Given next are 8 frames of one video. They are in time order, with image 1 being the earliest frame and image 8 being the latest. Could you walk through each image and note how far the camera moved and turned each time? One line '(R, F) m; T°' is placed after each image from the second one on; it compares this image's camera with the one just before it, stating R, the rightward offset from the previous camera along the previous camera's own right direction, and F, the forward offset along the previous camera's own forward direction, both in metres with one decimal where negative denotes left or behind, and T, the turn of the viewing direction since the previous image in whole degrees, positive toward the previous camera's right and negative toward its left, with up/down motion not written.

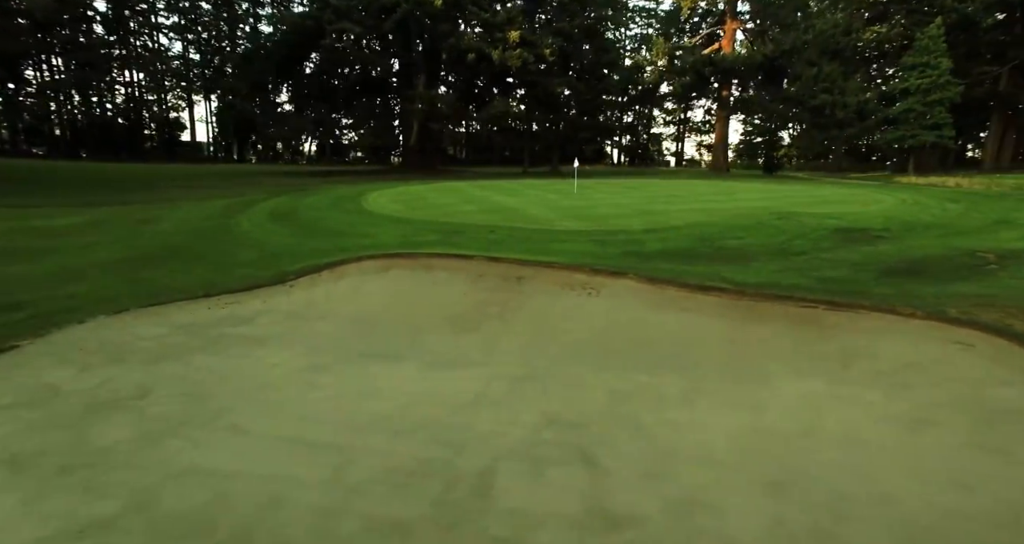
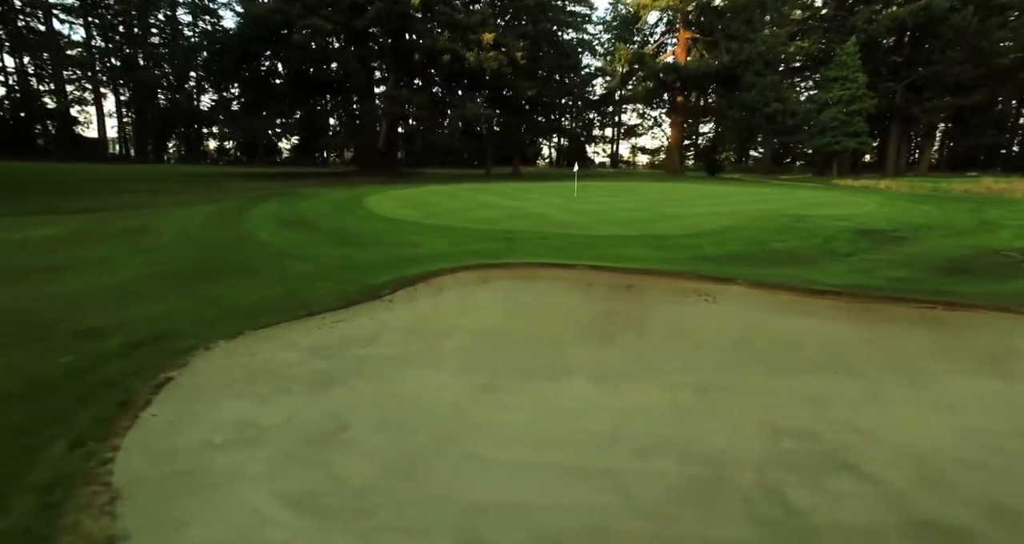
(-2.0, +0.2) m; +8°
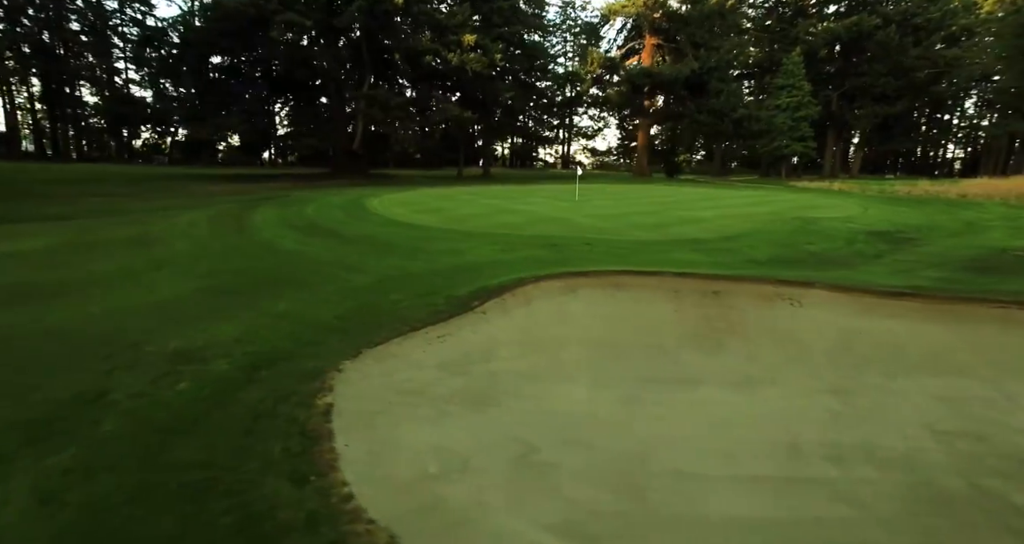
(-1.6, +0.1) m; +6°
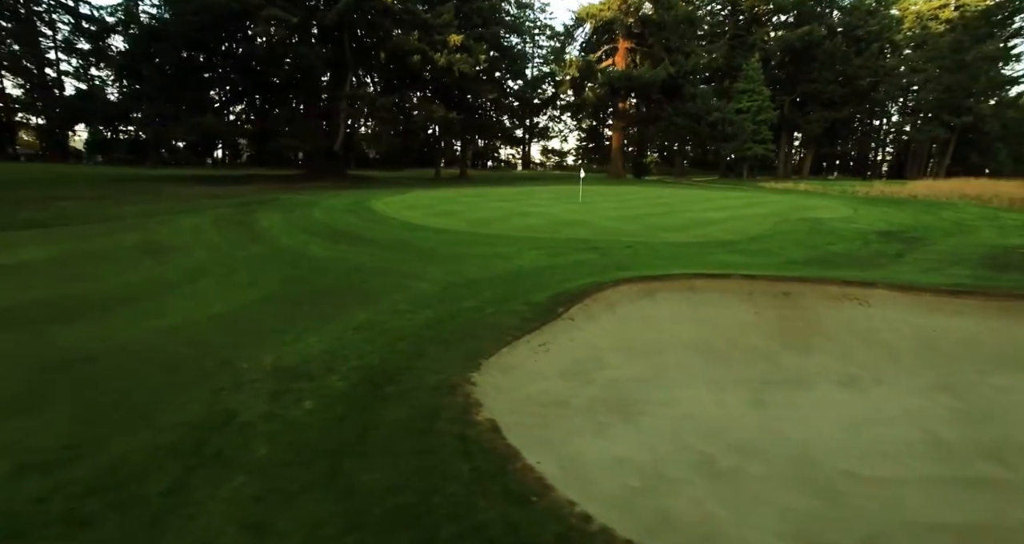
(-1.4, +0.1) m; +5°
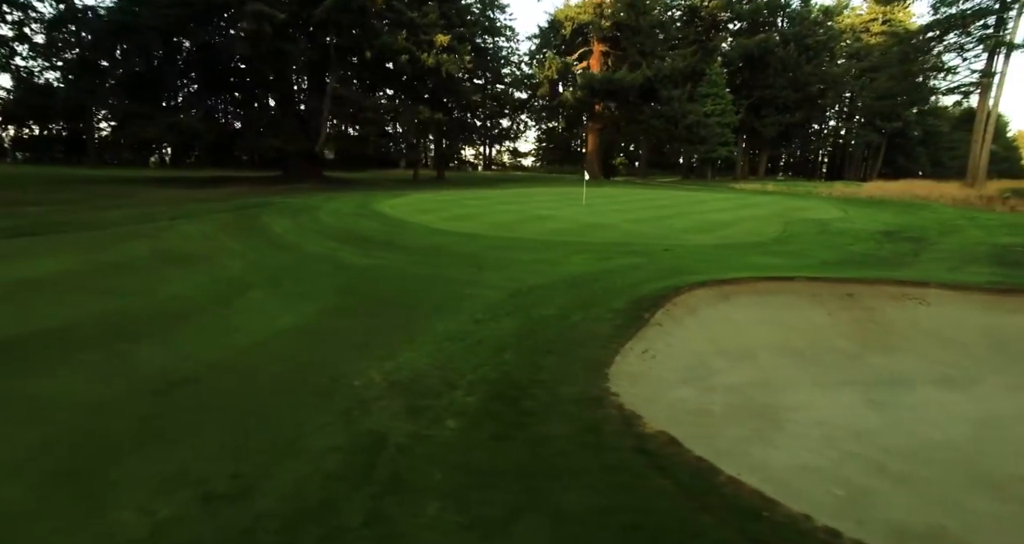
(-1.4, +0.2) m; +5°
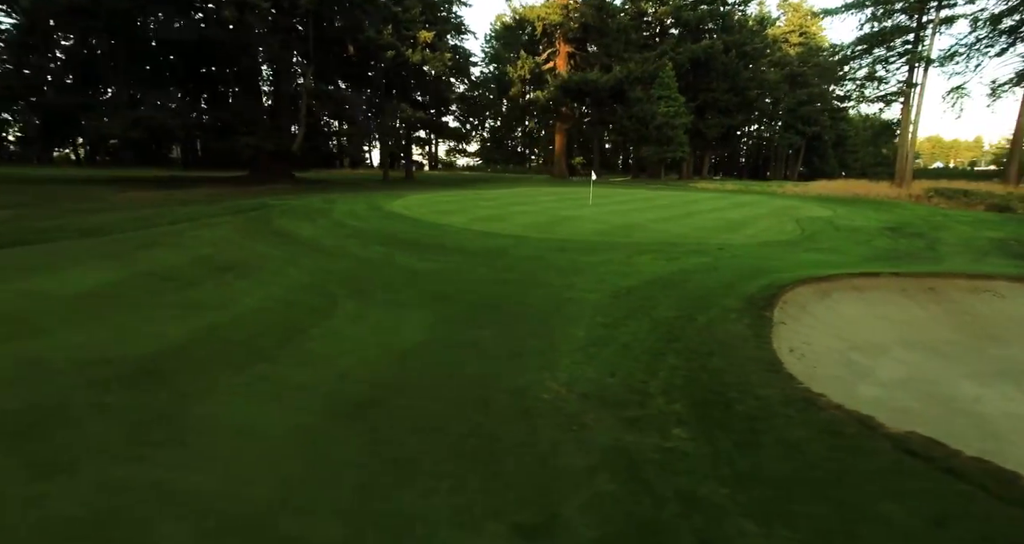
(-1.9, +0.3) m; +7°
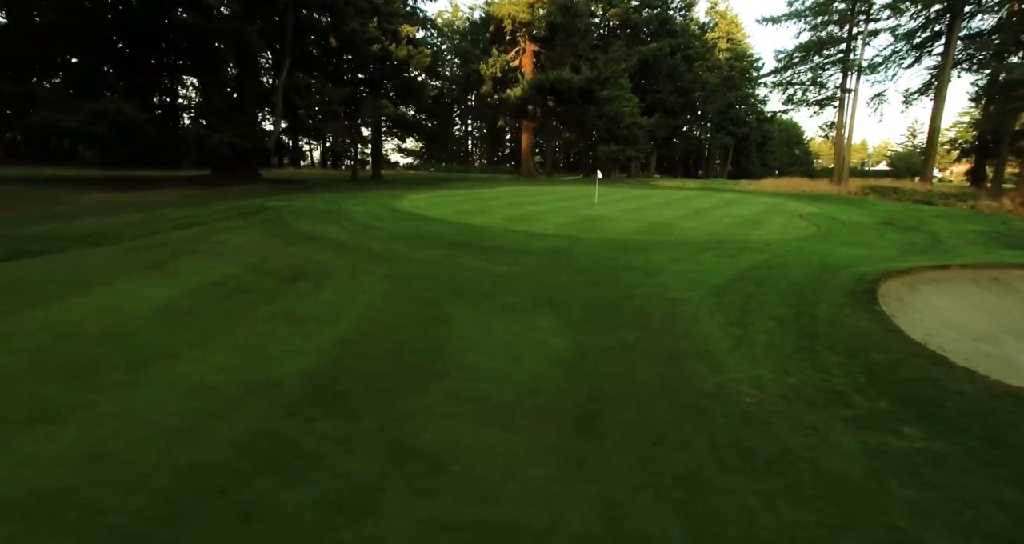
(-1.9, +0.4) m; +6°
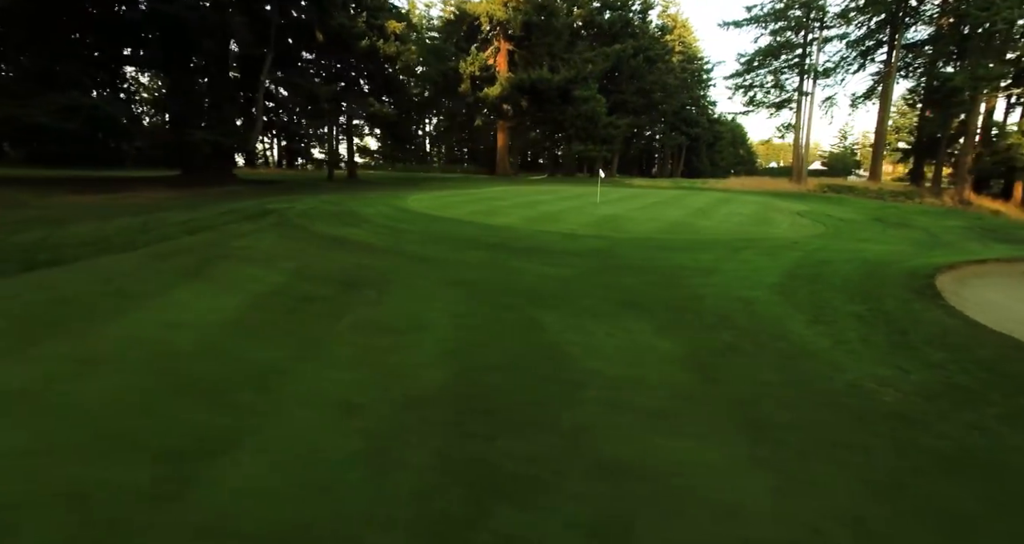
(-1.3, +0.3) m; +5°
